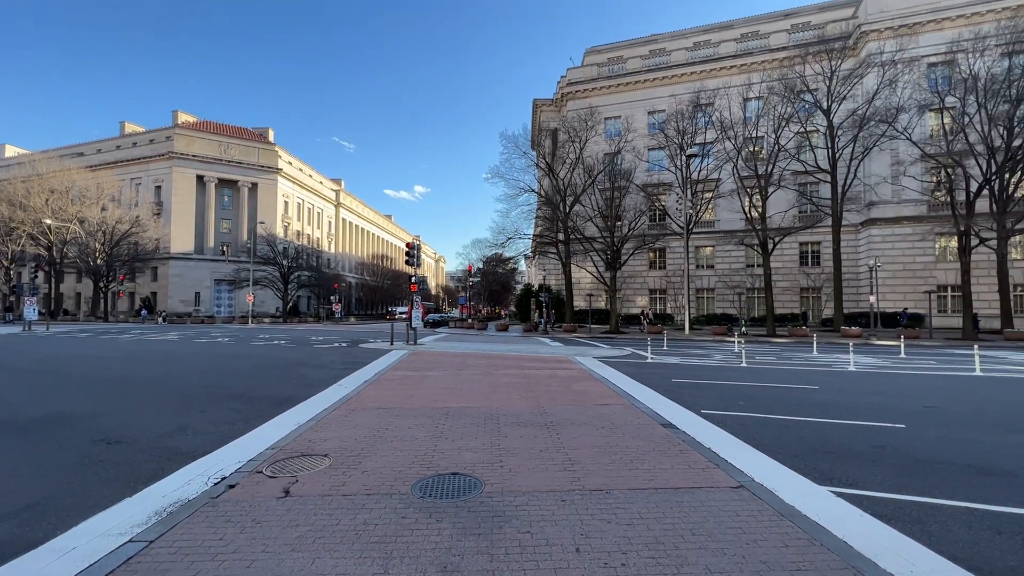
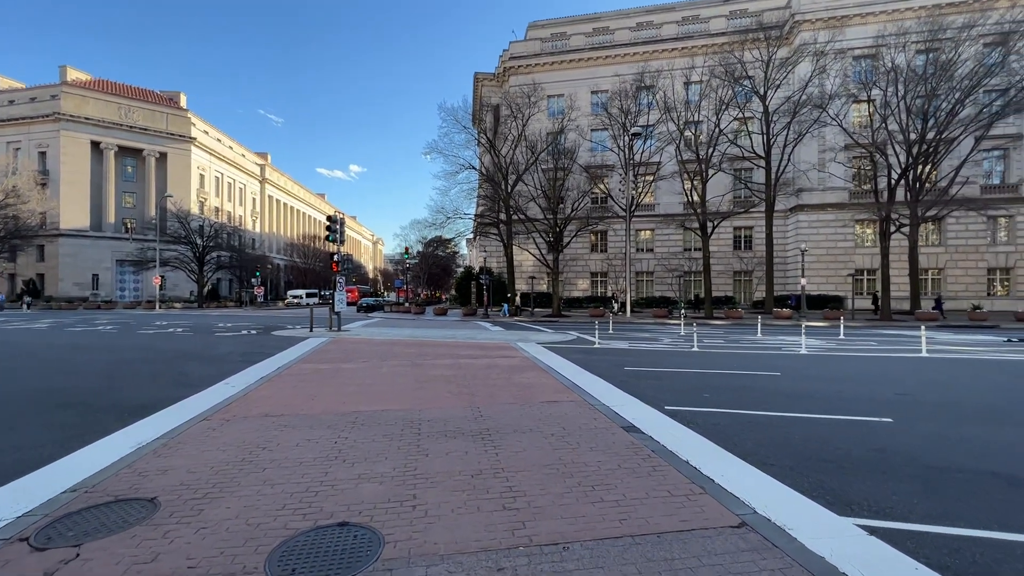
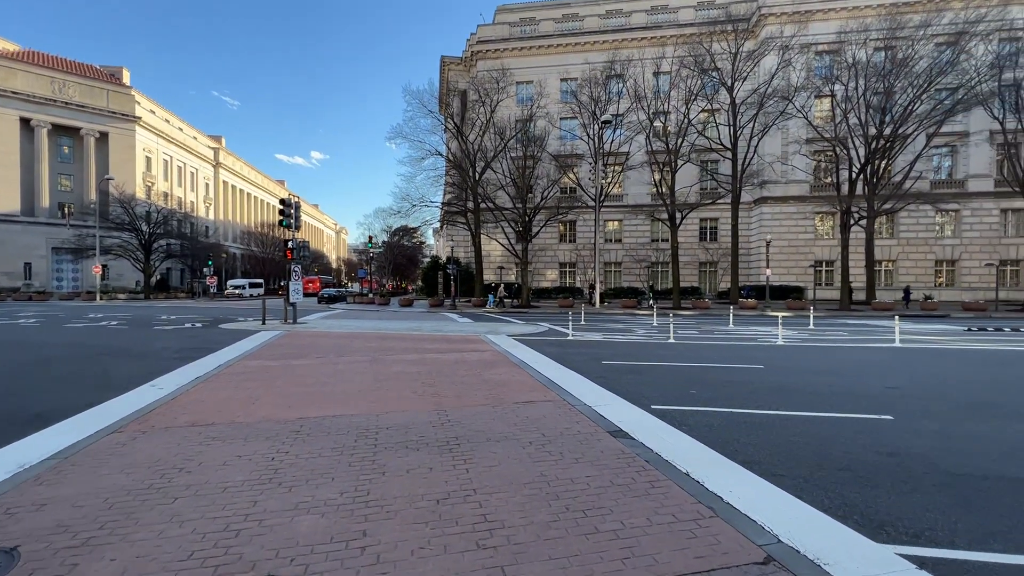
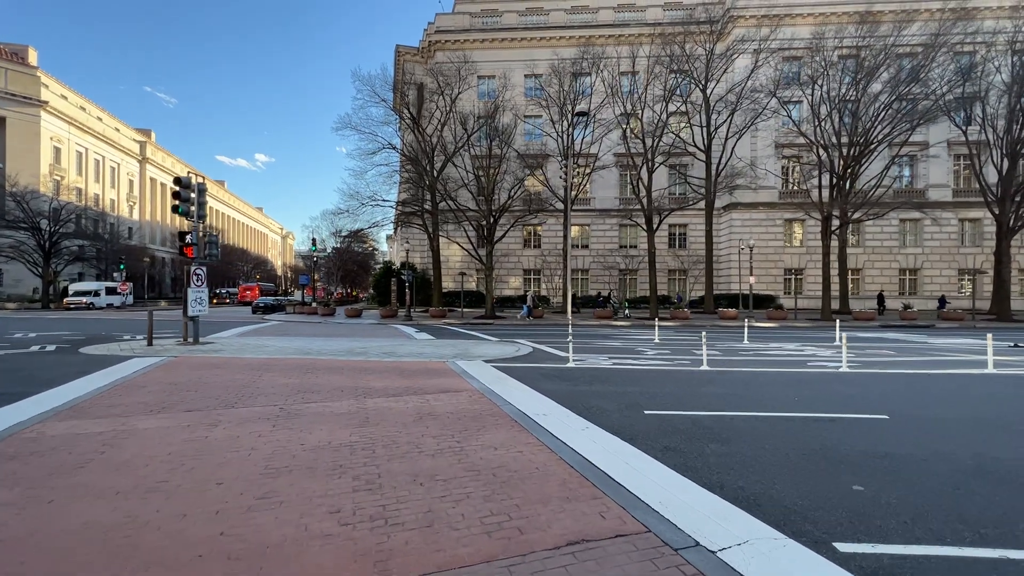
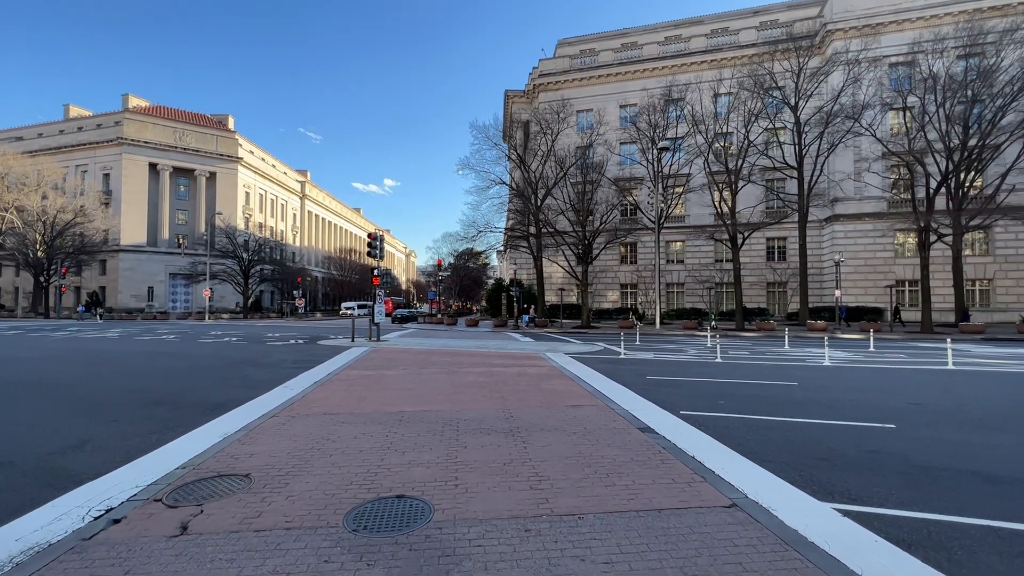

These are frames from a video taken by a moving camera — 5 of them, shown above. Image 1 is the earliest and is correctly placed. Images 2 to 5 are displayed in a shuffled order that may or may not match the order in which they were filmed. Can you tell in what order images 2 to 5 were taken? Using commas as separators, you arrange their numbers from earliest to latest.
5, 2, 3, 4
